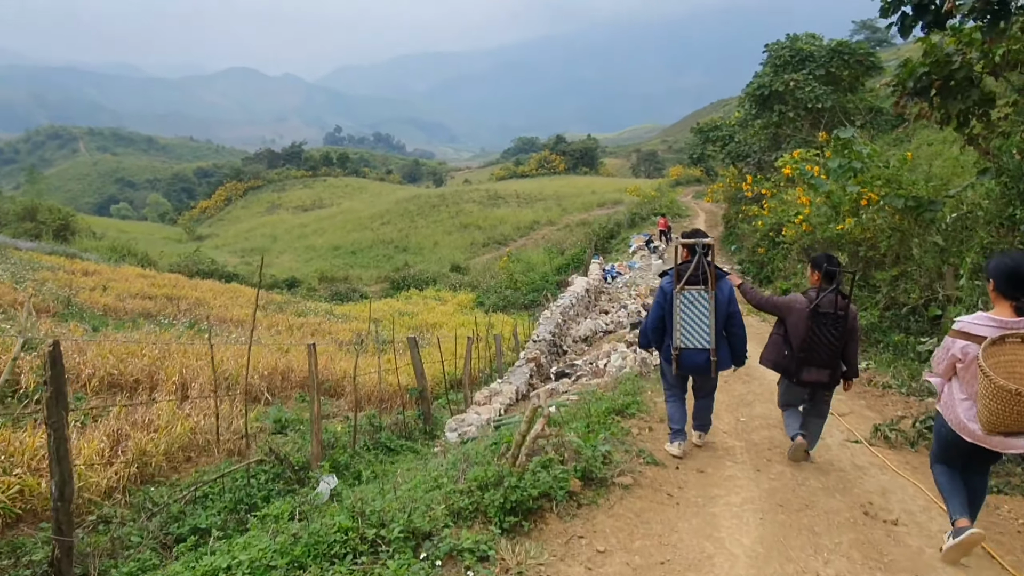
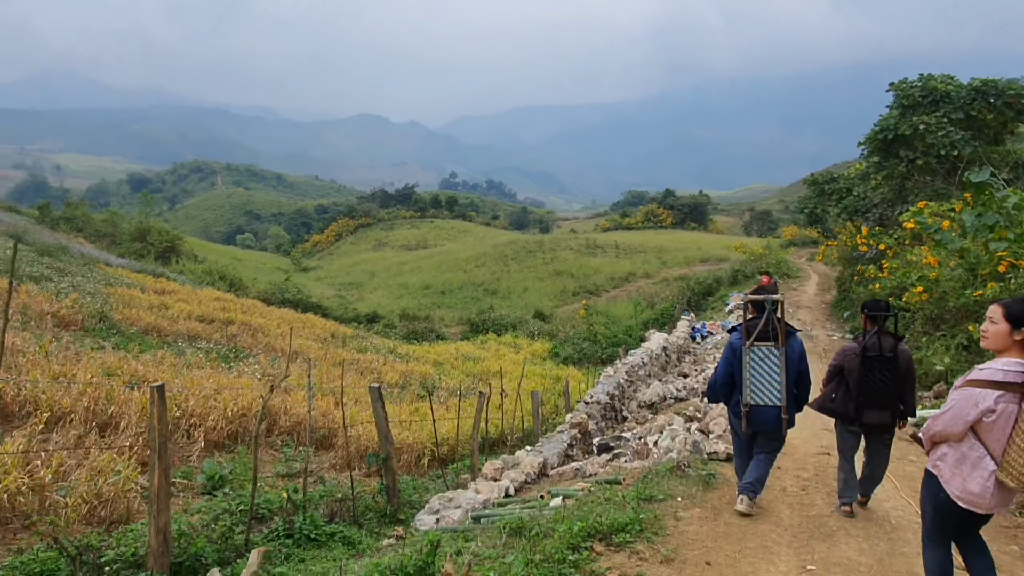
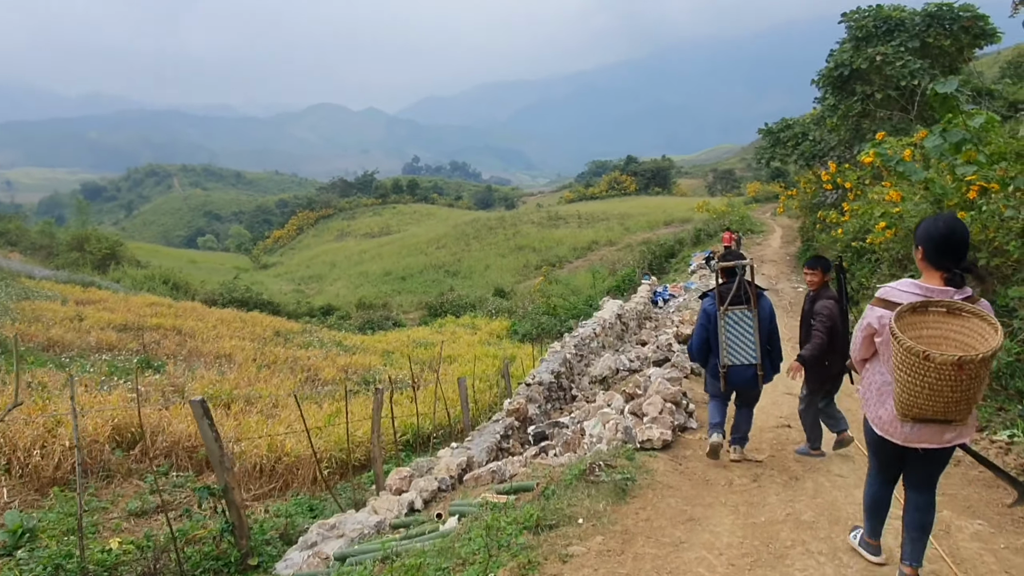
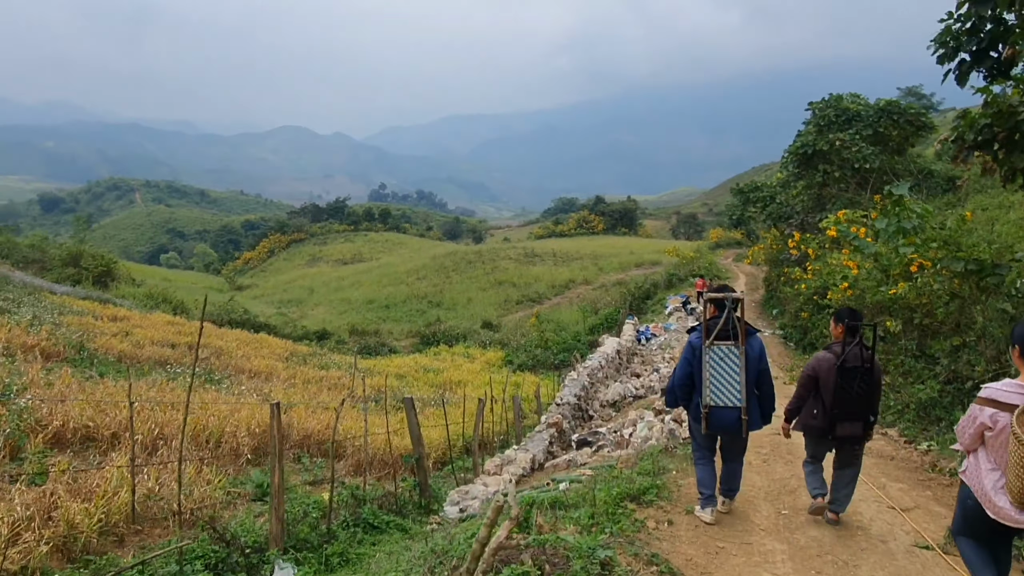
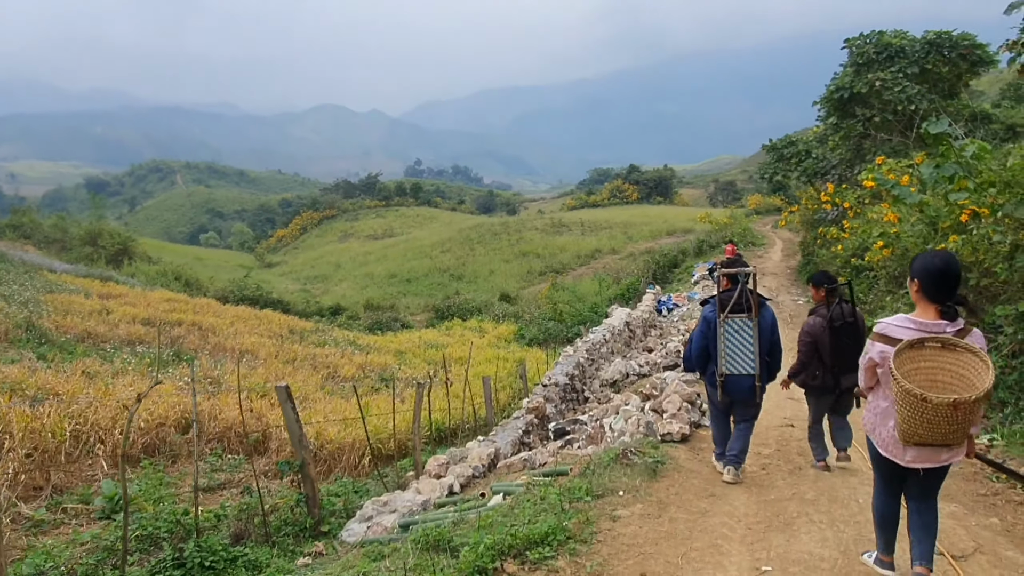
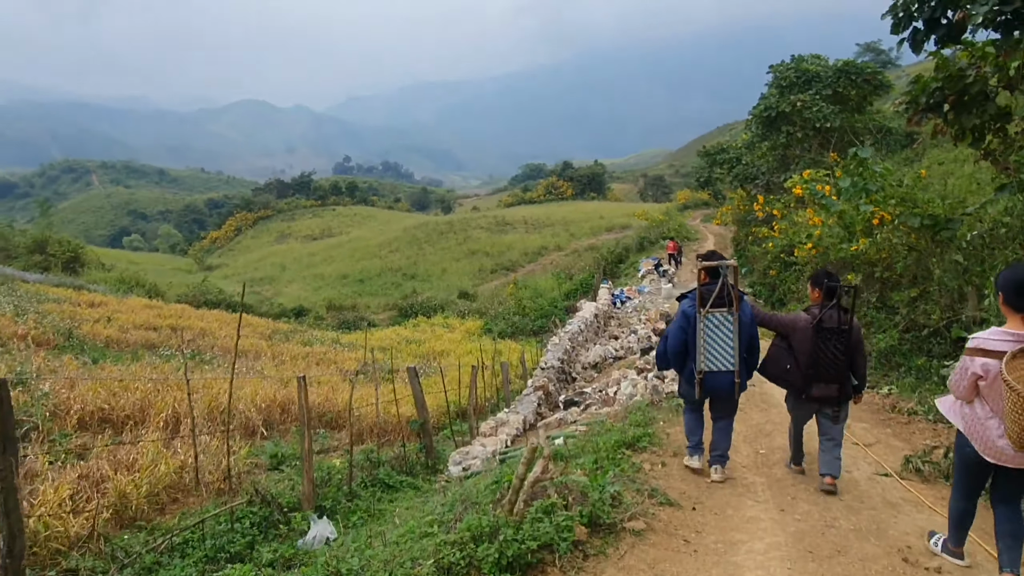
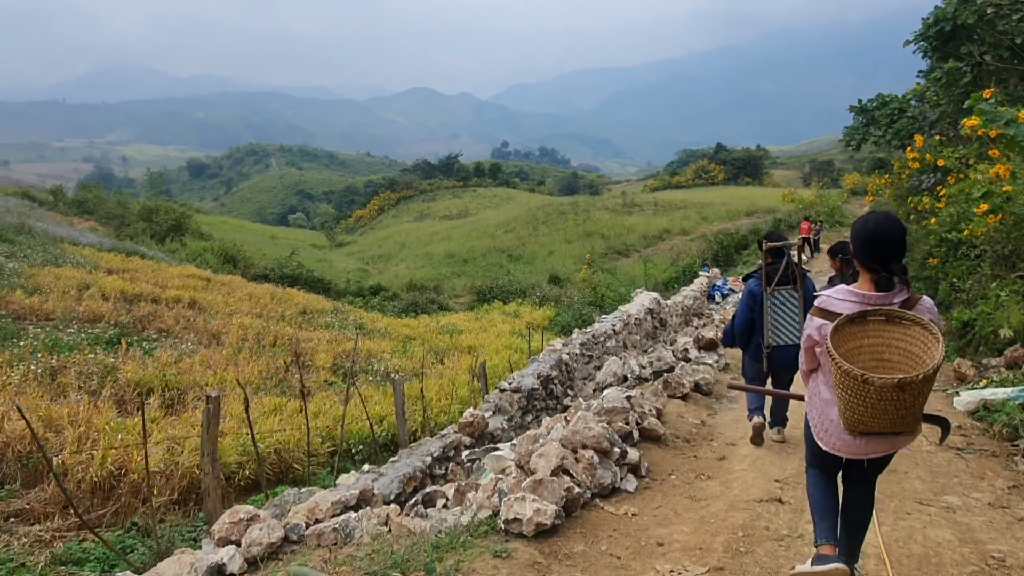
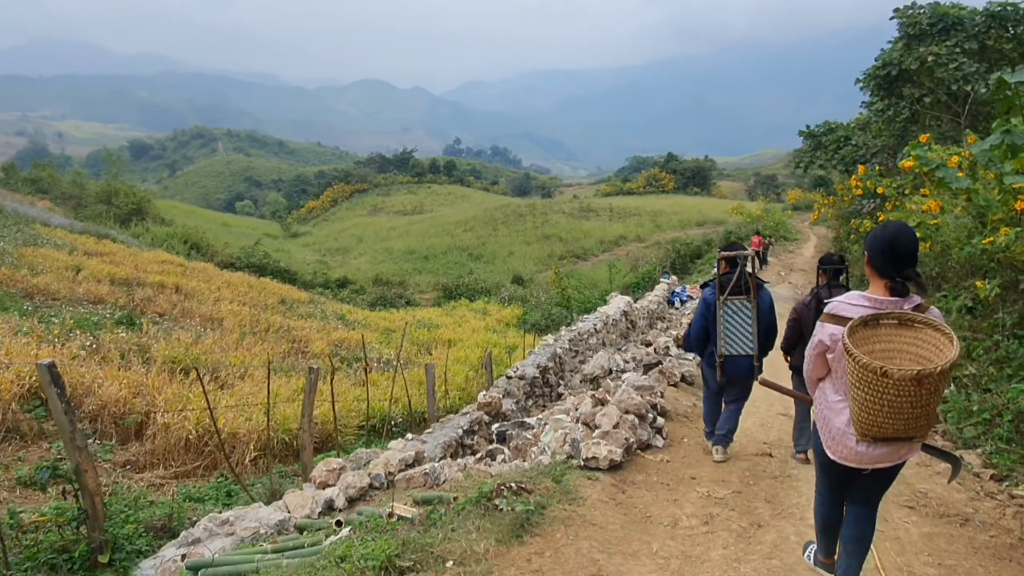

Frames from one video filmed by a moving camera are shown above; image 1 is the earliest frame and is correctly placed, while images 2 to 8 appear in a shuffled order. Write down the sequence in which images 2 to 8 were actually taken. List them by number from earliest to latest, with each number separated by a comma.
6, 4, 2, 5, 3, 8, 7
